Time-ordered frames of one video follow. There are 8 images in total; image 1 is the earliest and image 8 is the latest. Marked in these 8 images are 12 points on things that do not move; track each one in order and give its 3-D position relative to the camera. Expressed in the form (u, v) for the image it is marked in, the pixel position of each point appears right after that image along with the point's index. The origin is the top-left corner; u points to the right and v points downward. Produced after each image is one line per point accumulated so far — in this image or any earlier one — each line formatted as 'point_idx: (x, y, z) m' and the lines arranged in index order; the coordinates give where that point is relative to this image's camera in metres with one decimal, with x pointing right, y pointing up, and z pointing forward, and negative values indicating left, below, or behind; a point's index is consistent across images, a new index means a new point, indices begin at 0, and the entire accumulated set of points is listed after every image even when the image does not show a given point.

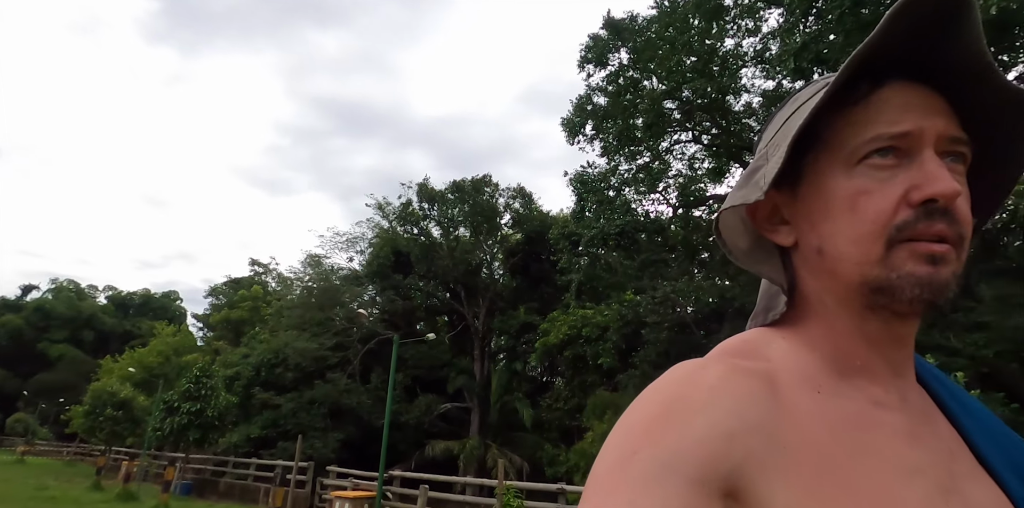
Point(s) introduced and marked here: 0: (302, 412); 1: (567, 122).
0: (-6.6, -5.0, +18.7) m
1: (+1.2, +2.8, +12.8) m
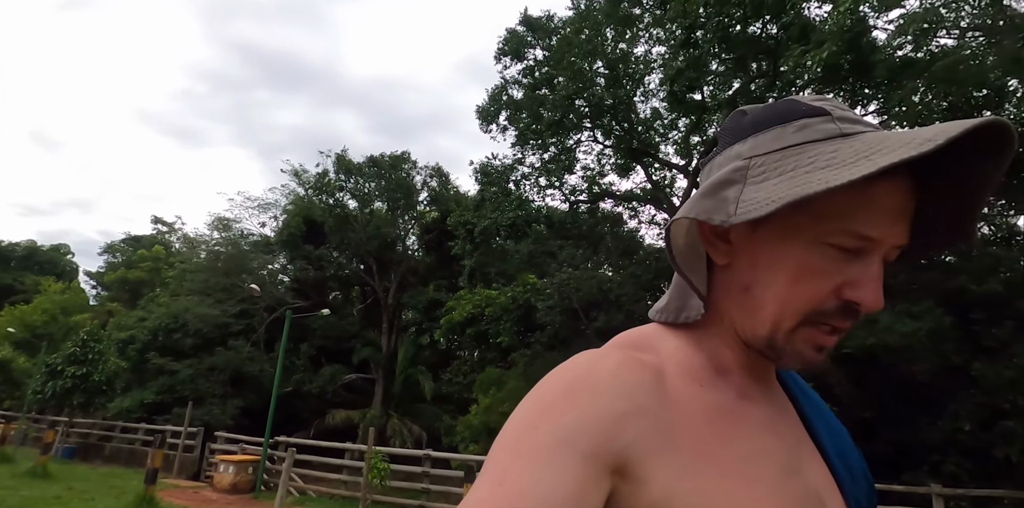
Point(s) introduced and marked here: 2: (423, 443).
0: (-9.7, -3.8, +18.3) m
1: (-0.7, +3.2, +13.2) m
2: (-2.6, -5.4, +17.0) m
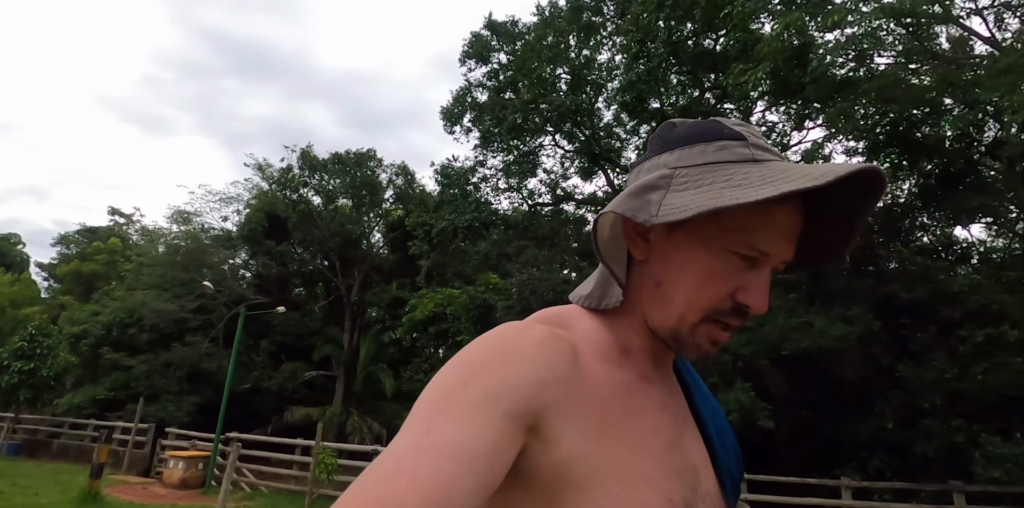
0: (-10.8, -3.7, +18.0) m
1: (-1.5, +3.2, +13.4) m
2: (-3.7, -5.3, +17.0) m
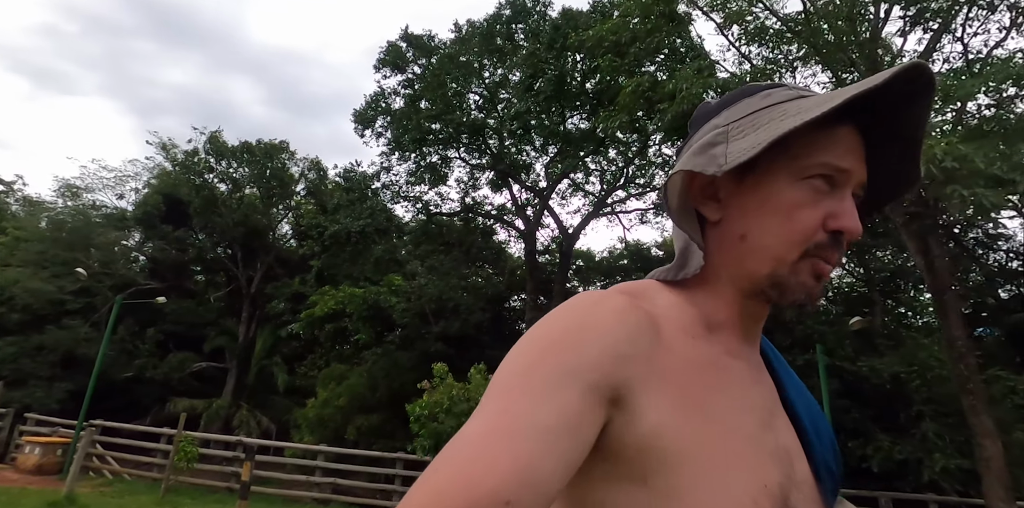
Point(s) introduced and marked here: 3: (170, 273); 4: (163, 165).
0: (-13.9, -2.9, +16.9) m
1: (-3.5, +3.2, +13.6) m
2: (-6.8, -5.1, +16.8) m
3: (-11.2, -0.6, +19.4) m
4: (-11.5, +2.9, +19.5) m
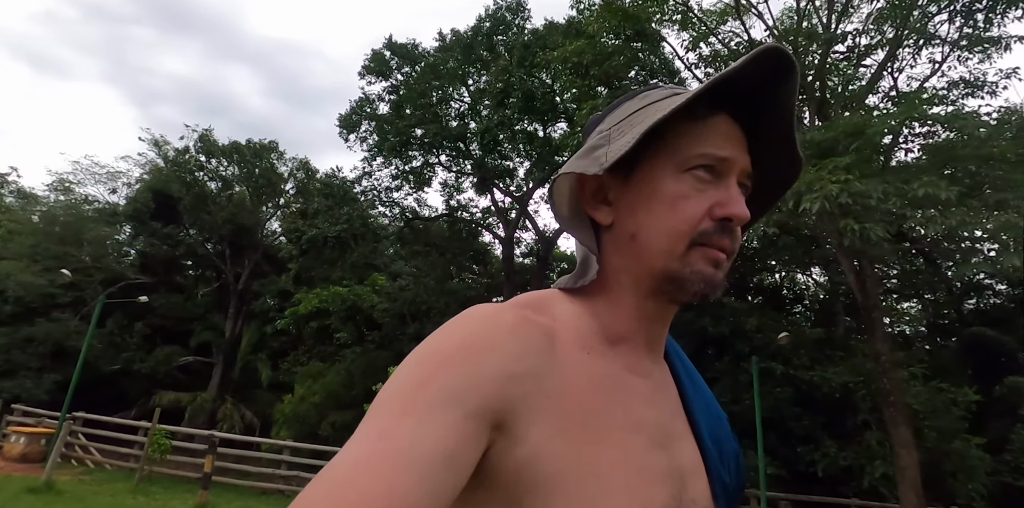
0: (-14.4, -2.7, +17.2) m
1: (-3.9, +3.2, +14.0) m
2: (-7.5, -5.1, +17.2) m
3: (-11.8, -0.5, +19.8) m
4: (-11.9, +3.1, +19.8) m
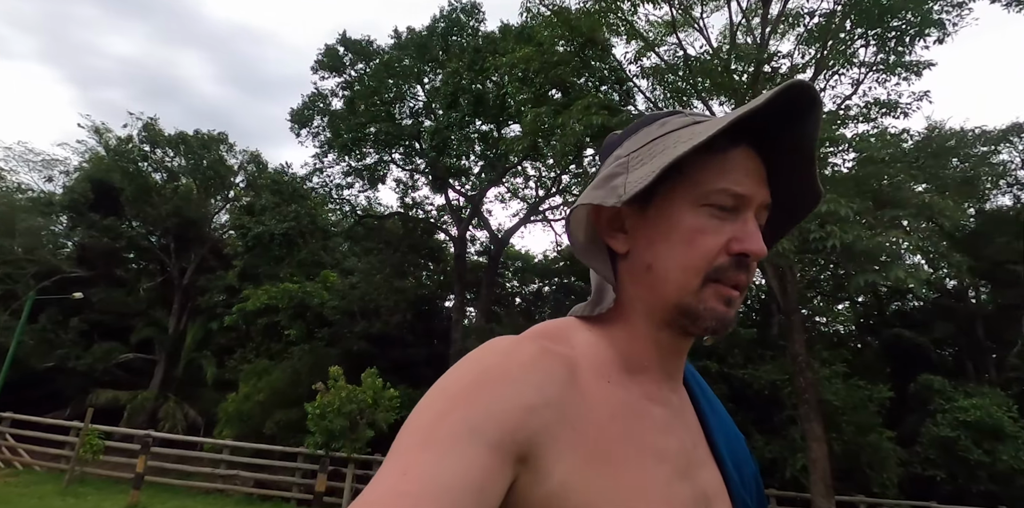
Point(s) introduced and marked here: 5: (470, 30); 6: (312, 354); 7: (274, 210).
0: (-15.8, -2.5, +16.3) m
1: (-5.0, +3.3, +13.8) m
2: (-8.9, -4.9, +16.8) m
3: (-13.3, -0.2, +19.0) m
4: (-13.4, +3.3, +19.0) m
5: (-0.9, +5.0, +13.2) m
6: (-4.7, -2.4, +14.0) m
7: (-5.6, +1.1, +14.0) m
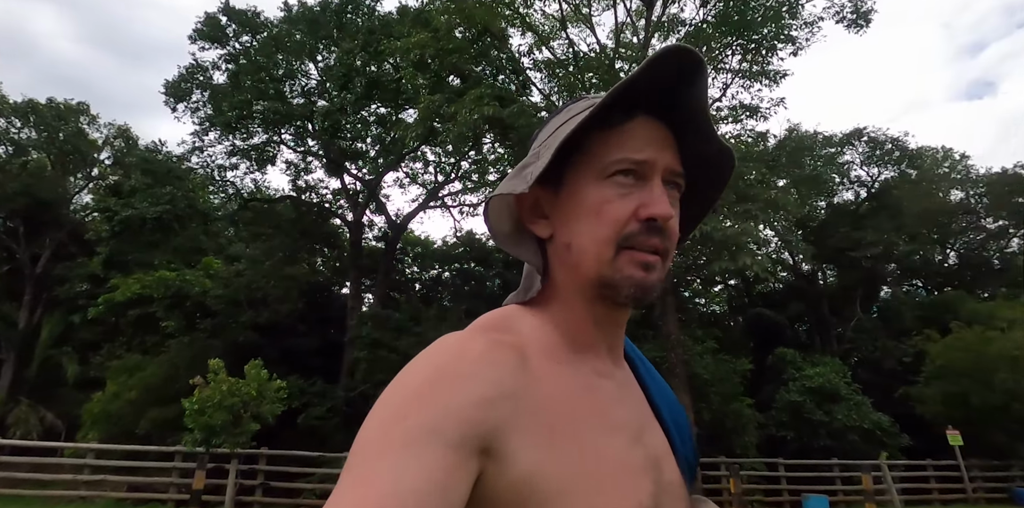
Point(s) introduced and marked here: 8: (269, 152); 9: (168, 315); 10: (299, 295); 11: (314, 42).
0: (-18.4, -2.1, +13.6) m
1: (-7.3, +3.6, +12.7) m
2: (-11.6, -4.5, +15.2) m
3: (-16.3, +0.2, +16.6) m
4: (-16.4, +3.8, +16.5) m
5: (-3.2, +5.3, +12.8) m
6: (-7.0, -2.0, +13.1) m
7: (-7.9, +1.4, +12.9) m
8: (-5.4, +2.2, +12.9) m
9: (-7.7, -1.3, +13.3) m
10: (-5.0, -1.0, +14.0) m
11: (-4.2, +4.6, +12.6) m
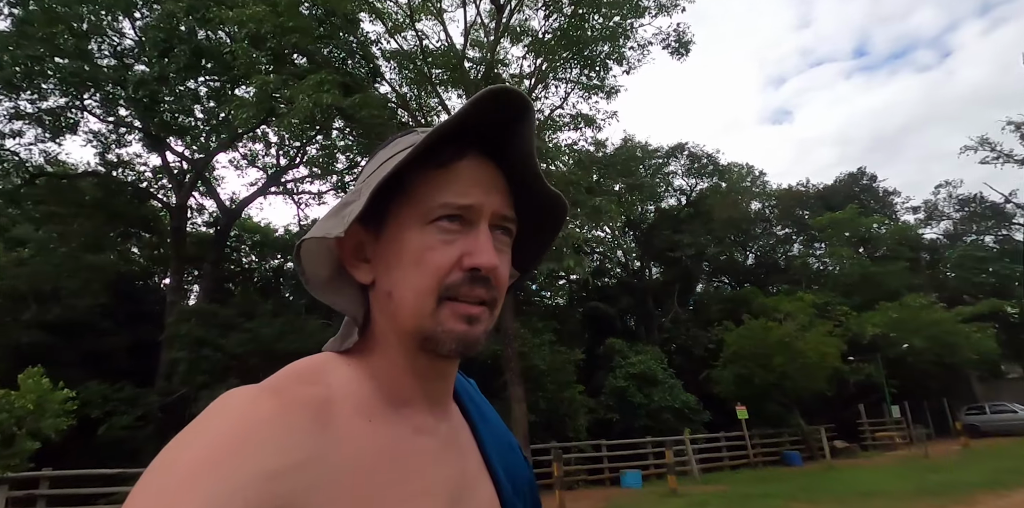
0: (-21.2, -1.5, +8.6) m
1: (-10.1, +3.9, +10.4) m
2: (-15.2, -4.0, +11.9) m
3: (-19.9, +0.8, +12.0) m
4: (-19.9, +4.4, +11.9) m
5: (-6.1, +5.5, +11.5) m
6: (-10.2, -1.7, +11.0) m
7: (-10.8, +1.8, +10.5) m
8: (-8.4, +2.5, +11.1) m
9: (-10.8, -0.9, +10.9) m
10: (-8.4, -0.7, +12.3) m
11: (-7.1, +4.8, +11.0) m
